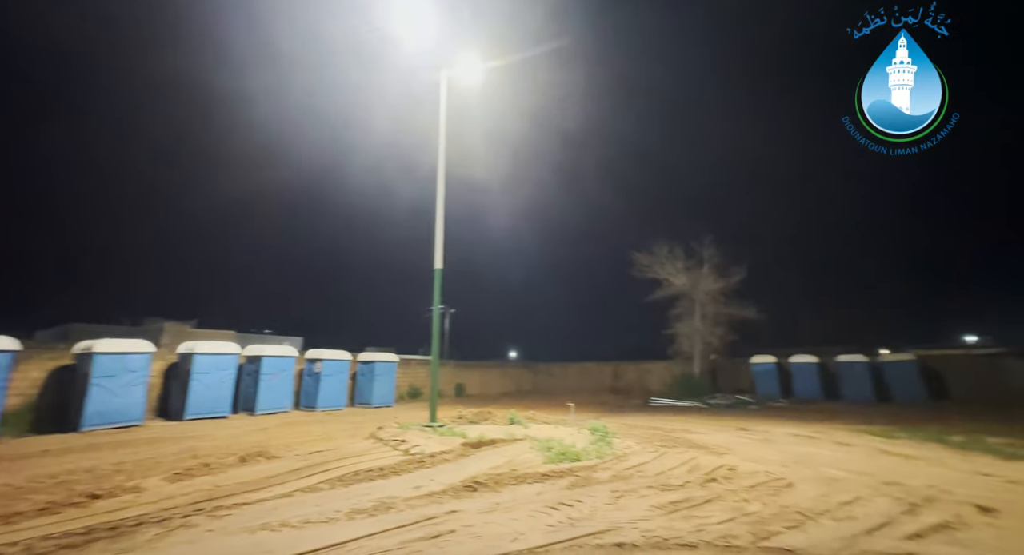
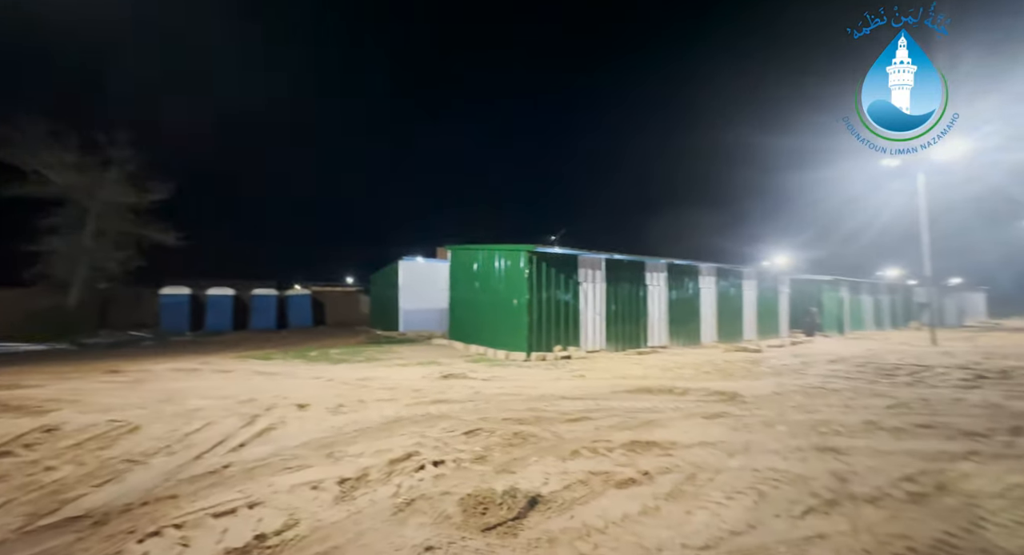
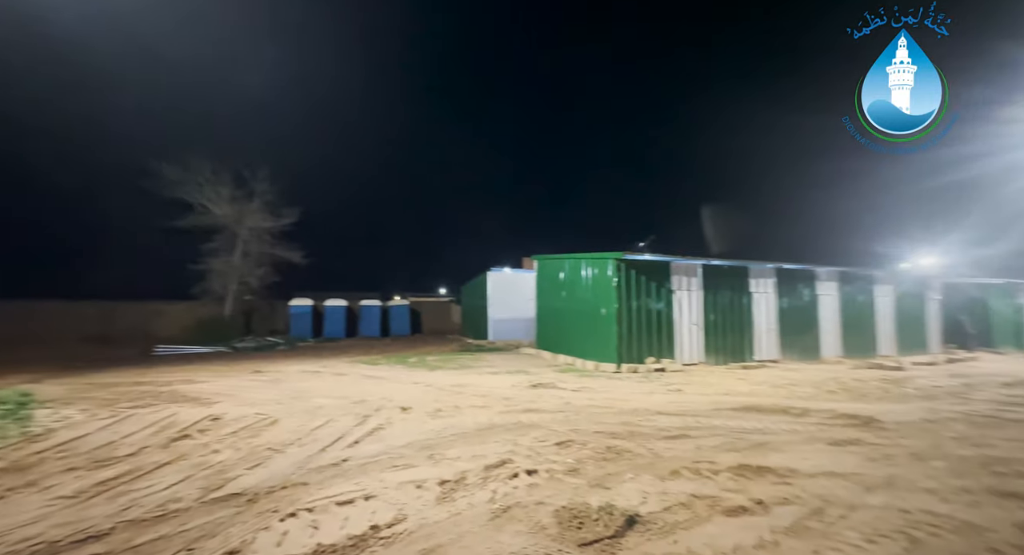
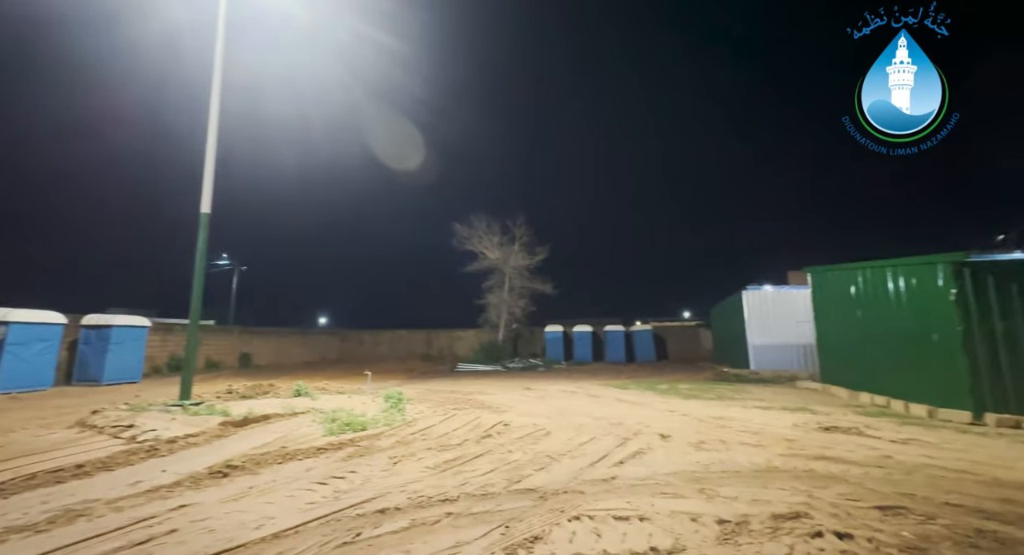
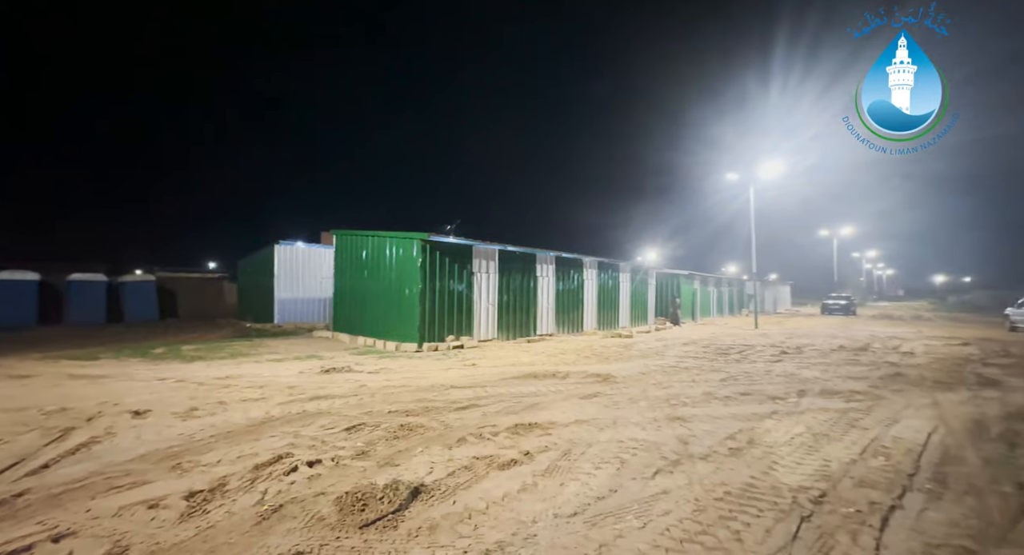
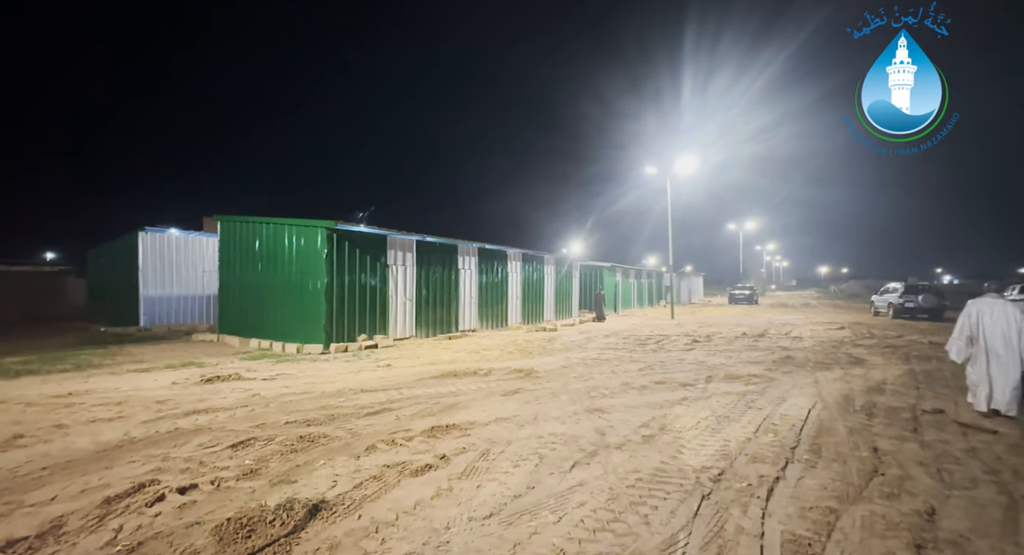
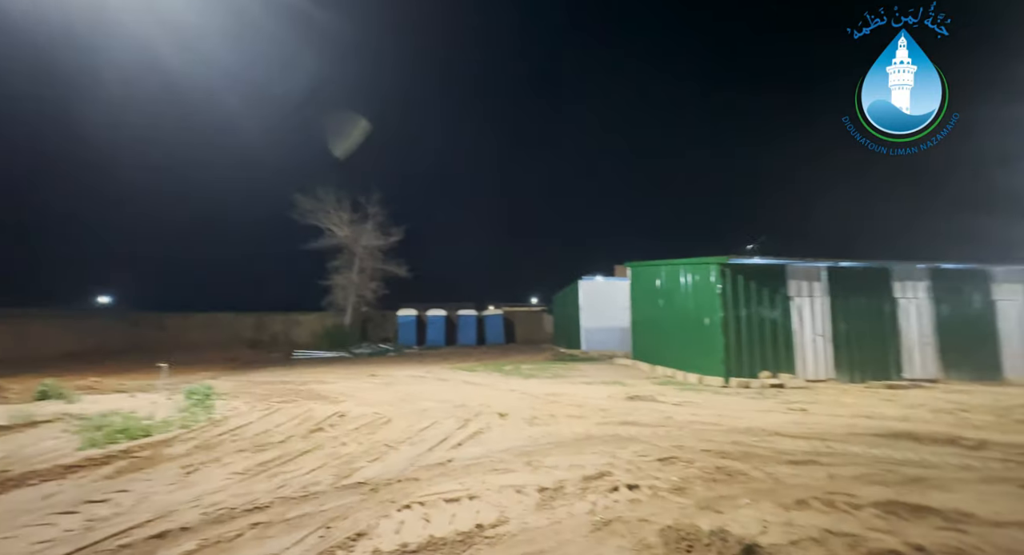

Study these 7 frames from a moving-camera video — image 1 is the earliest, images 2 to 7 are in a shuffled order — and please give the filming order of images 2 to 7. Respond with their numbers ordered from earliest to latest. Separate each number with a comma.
4, 7, 3, 2, 5, 6
